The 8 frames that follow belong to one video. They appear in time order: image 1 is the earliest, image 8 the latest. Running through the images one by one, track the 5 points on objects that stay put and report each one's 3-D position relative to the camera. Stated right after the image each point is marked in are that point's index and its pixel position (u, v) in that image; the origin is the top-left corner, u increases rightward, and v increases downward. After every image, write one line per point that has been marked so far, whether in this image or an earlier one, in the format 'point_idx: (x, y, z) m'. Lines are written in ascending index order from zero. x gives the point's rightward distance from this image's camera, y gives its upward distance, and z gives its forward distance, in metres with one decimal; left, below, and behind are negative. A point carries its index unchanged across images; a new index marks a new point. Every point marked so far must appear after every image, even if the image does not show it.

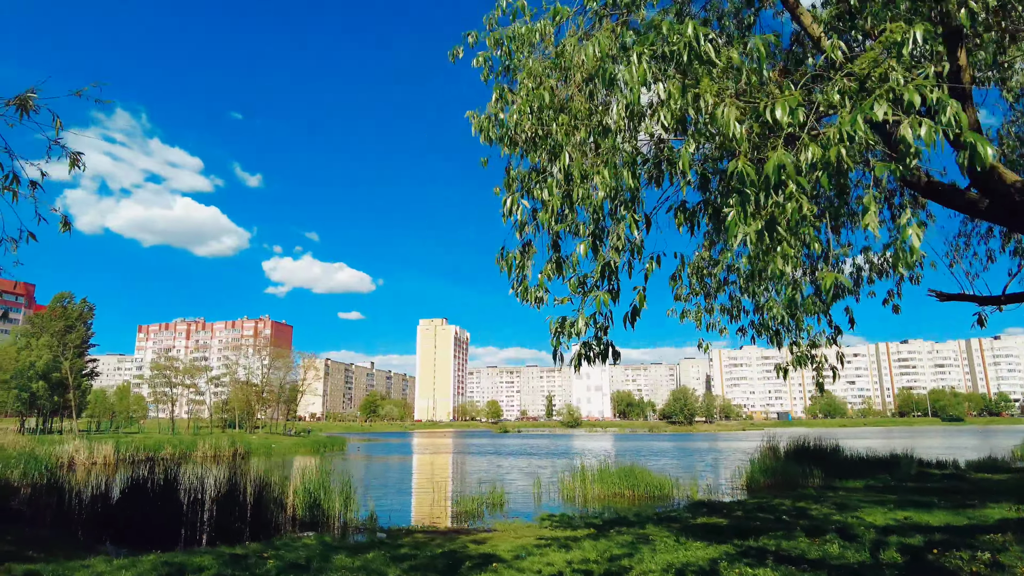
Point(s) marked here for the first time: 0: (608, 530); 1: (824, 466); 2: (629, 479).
0: (+1.5, -3.8, +10.3) m
1: (+9.3, -5.3, +19.5) m
2: (+3.0, -4.9, +17.0) m
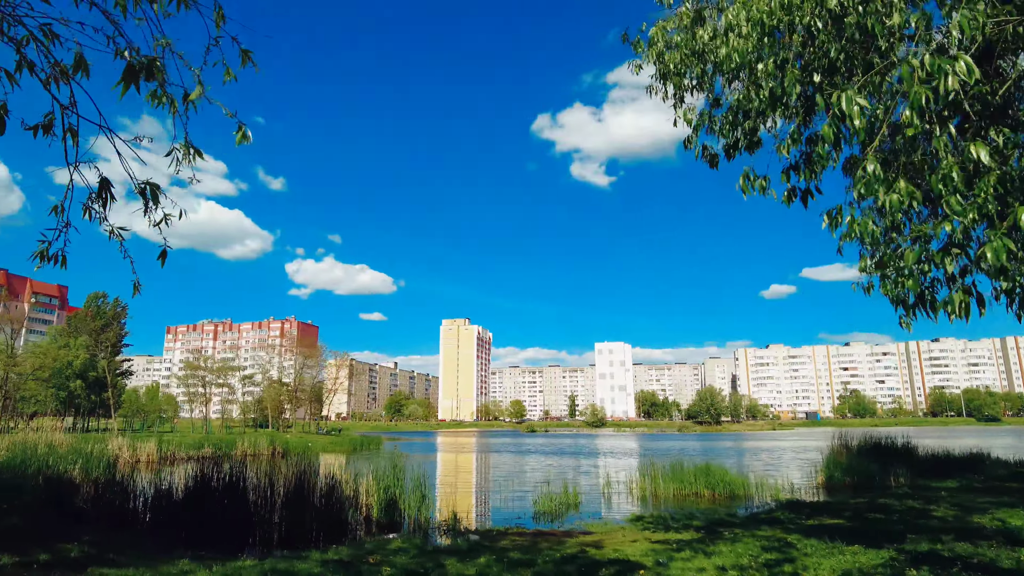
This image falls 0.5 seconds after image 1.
0: (+3.0, -3.5, +9.5) m
1: (+11.0, -5.0, +18.4) m
2: (+4.7, -4.6, +16.1) m
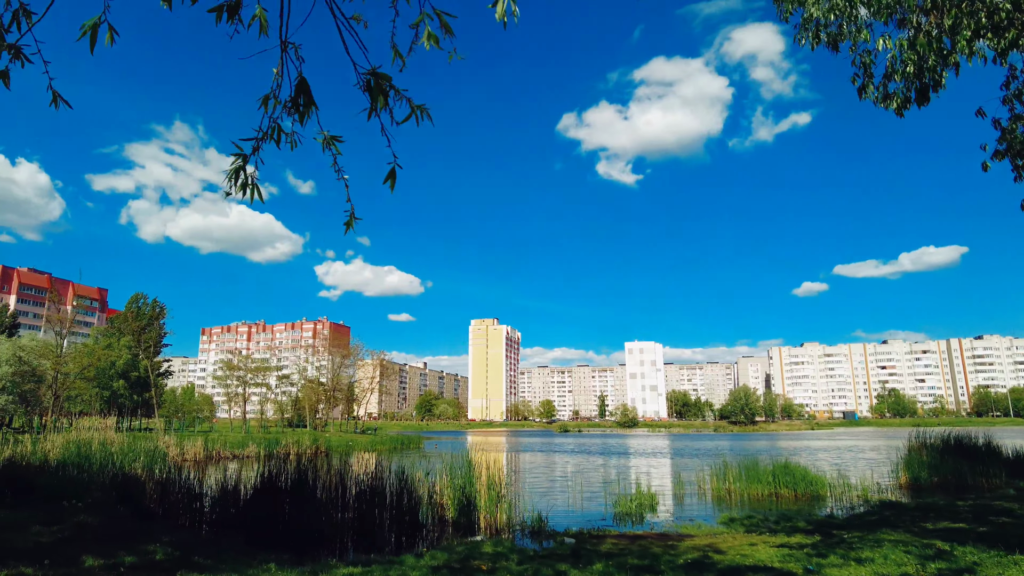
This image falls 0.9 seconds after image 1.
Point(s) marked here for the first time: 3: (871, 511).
0: (+4.2, -3.3, +8.7) m
1: (+12.7, -4.6, +17.2) m
2: (+6.2, -4.4, +15.2) m
3: (+6.4, -4.0, +11.7) m
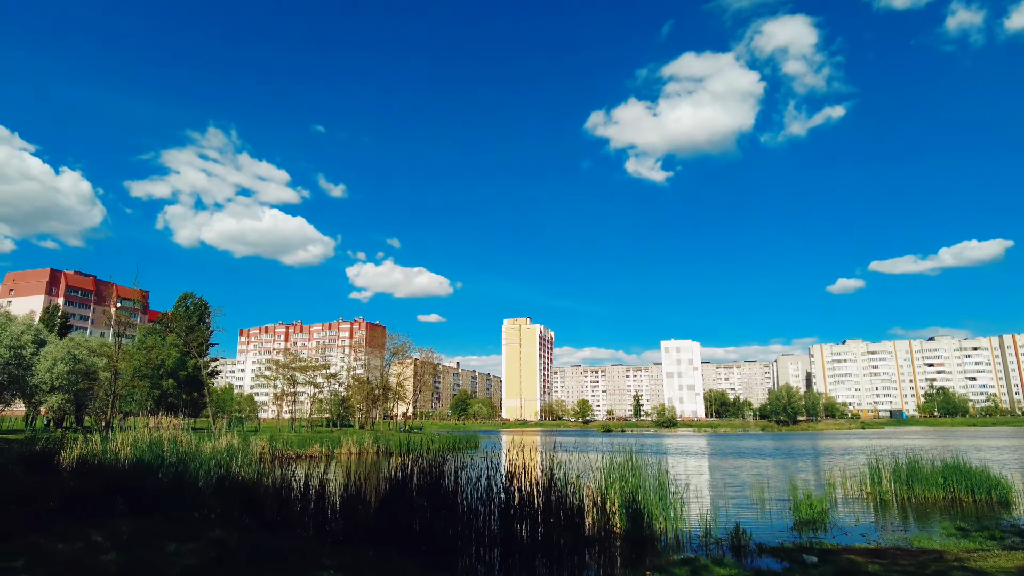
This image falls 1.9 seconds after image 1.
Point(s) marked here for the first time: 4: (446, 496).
0: (+6.6, -2.8, +6.7) m
1: (+15.4, -4.1, +14.9) m
2: (+8.9, -3.9, +13.2) m
3: (+8.9, -3.5, +9.6) m
4: (-0.9, -3.1, +9.6) m
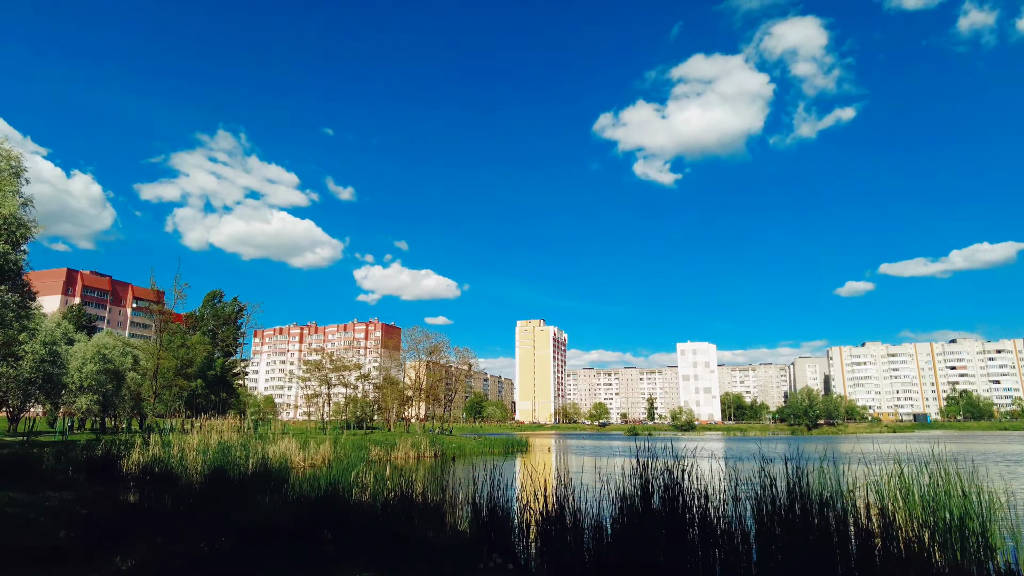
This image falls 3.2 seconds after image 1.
0: (+9.7, -2.3, +4.3) m
1: (+18.6, -3.6, +12.4) m
2: (+12.1, -3.4, +10.7) m
3: (+12.1, -3.1, +7.2) m
4: (+2.2, -2.6, +7.3) m
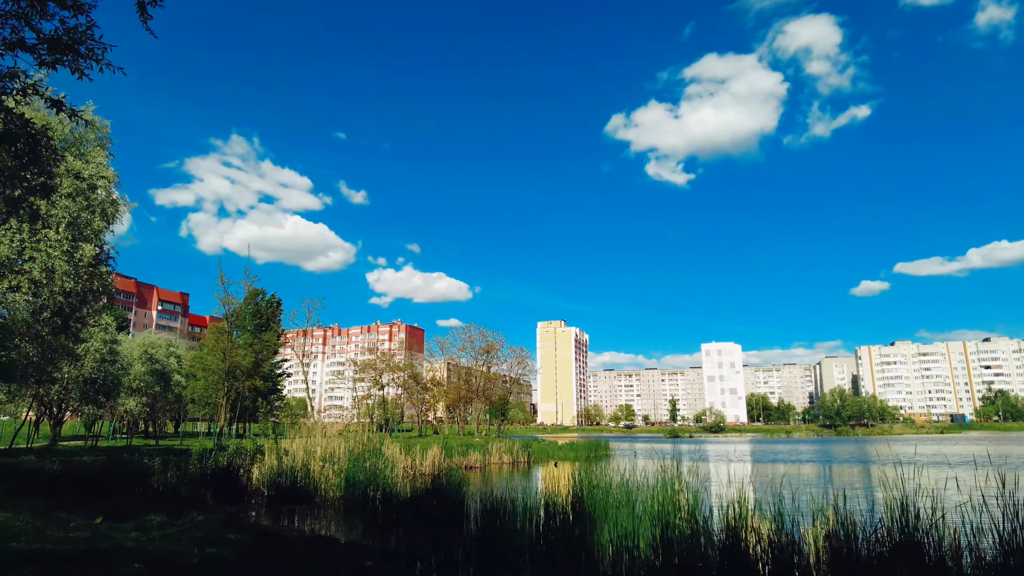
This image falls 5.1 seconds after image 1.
0: (+13.9, -1.7, +1.3) m
1: (+22.9, -3.0, +9.2) m
2: (+16.4, -2.8, +7.6) m
3: (+16.3, -2.4, +4.1) m
4: (+6.4, -2.1, +4.4) m
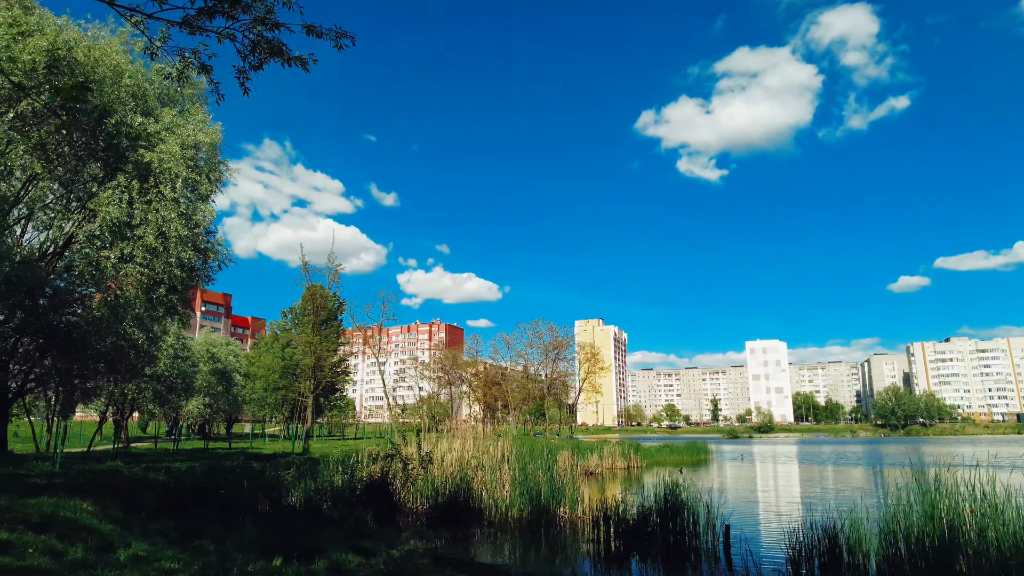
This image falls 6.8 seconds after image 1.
0: (+17.2, -0.9, -2.5) m
1: (+26.6, -2.1, +5.0) m
2: (+20.0, -2.0, +3.8) m
3: (+19.8, -1.6, +0.2) m
4: (+9.9, -1.4, +1.0) m
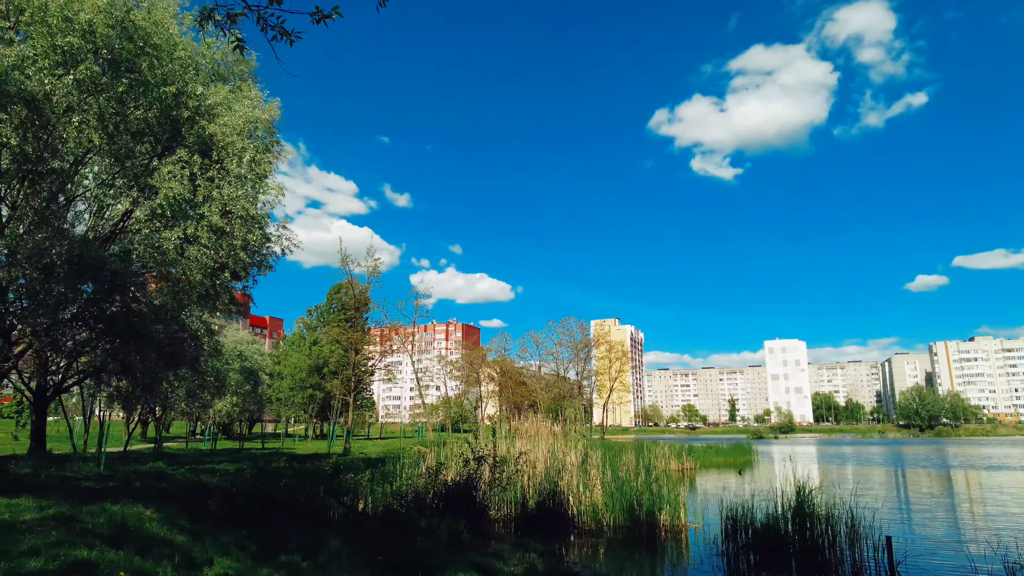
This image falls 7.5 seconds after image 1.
0: (+18.5, -0.6, -3.9) m
1: (+28.1, -1.8, +3.4) m
2: (+21.4, -1.7, +2.2) m
3: (+21.1, -1.3, -1.3) m
4: (+11.3, -1.1, -0.4) m
